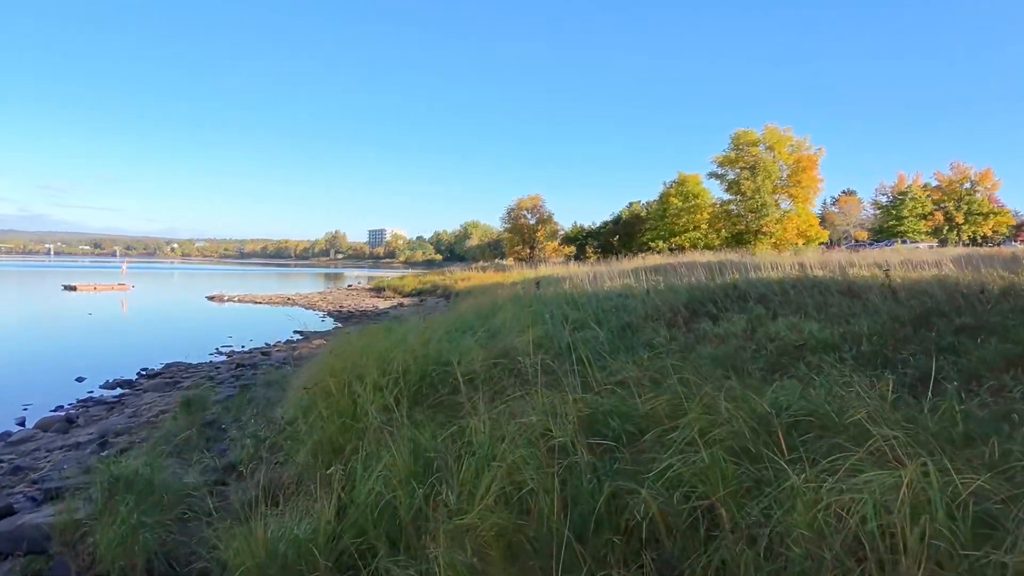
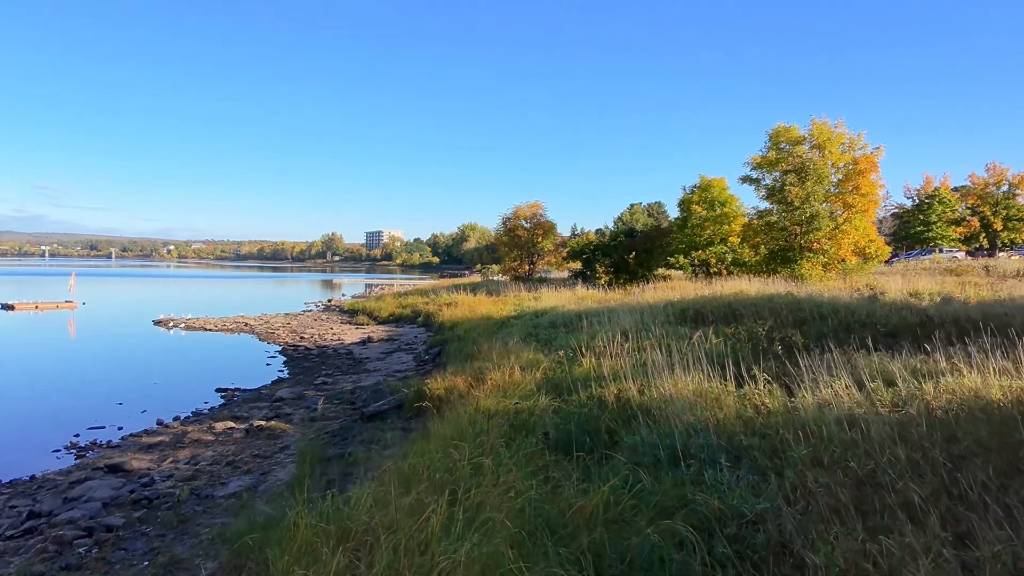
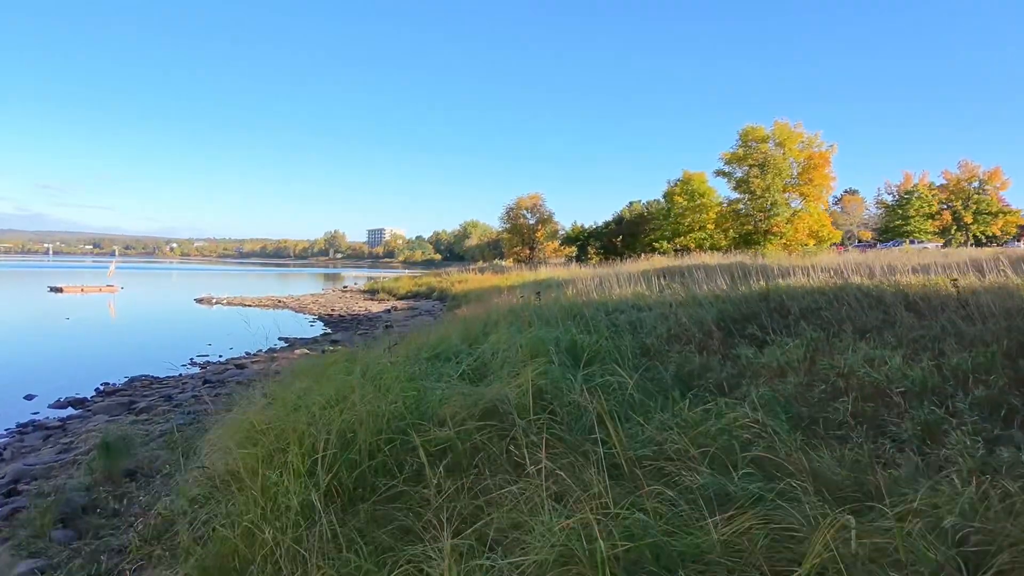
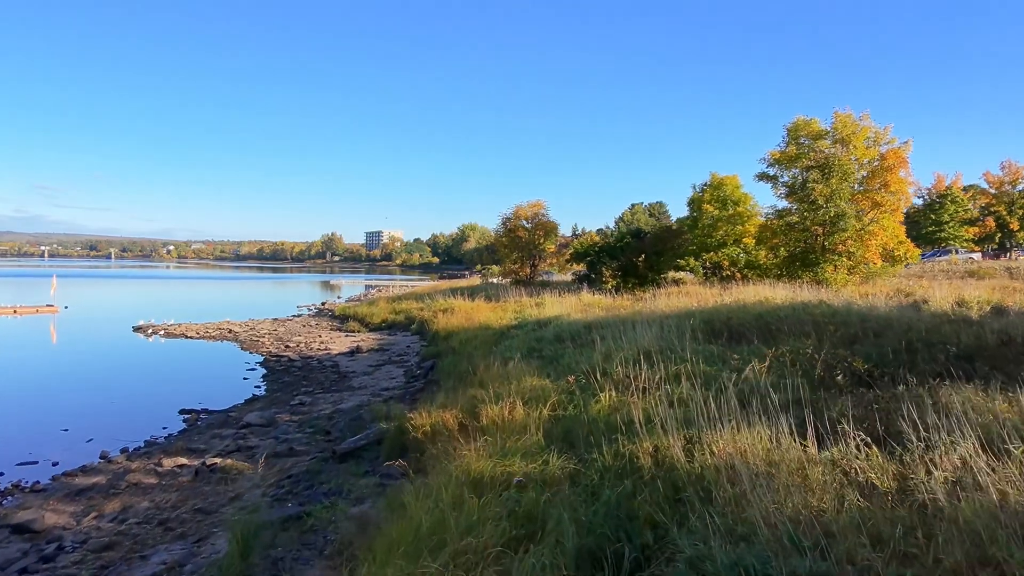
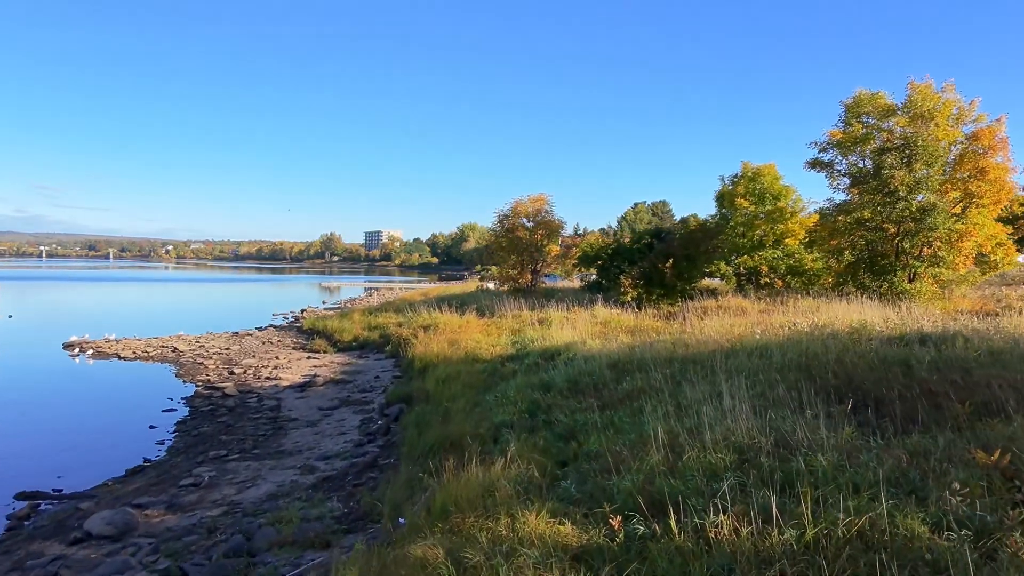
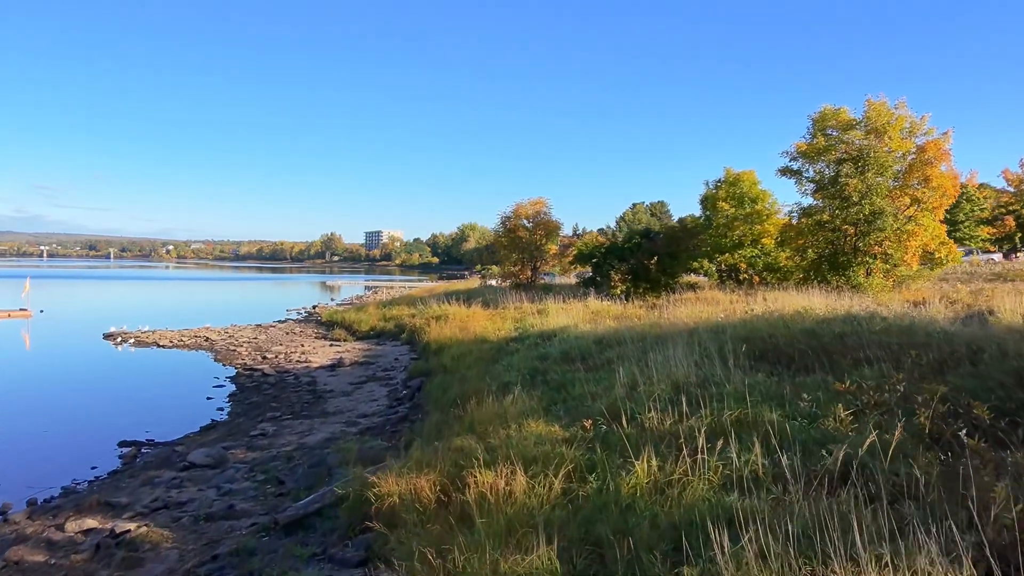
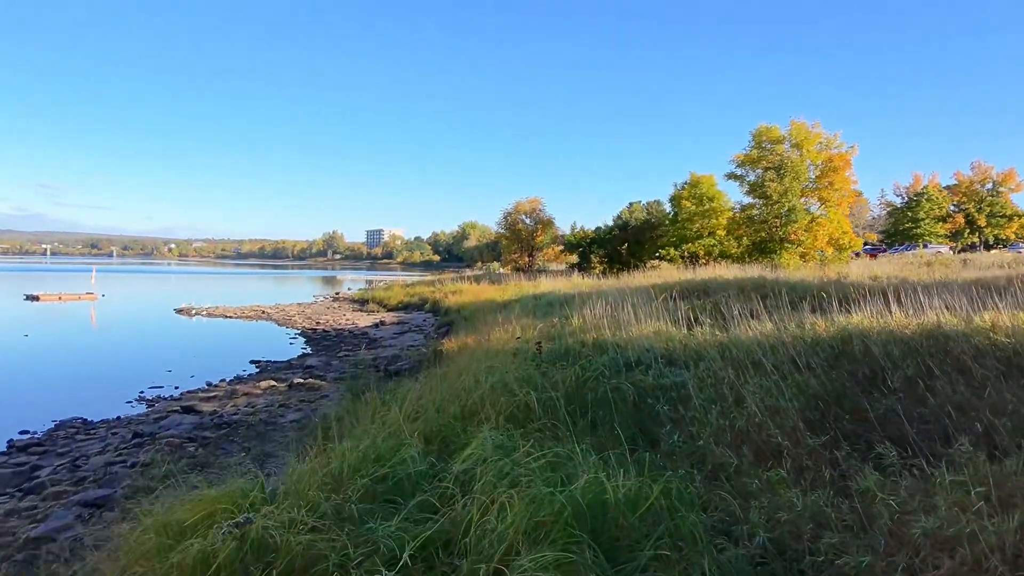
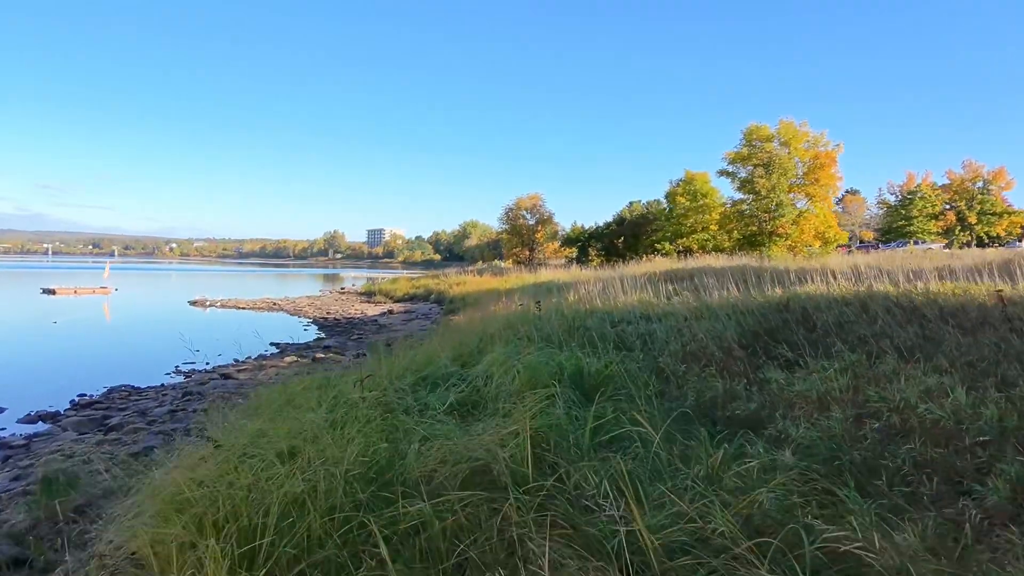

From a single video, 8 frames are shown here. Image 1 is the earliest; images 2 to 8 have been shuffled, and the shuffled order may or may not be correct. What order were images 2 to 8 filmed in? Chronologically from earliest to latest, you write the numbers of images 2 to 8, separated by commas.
3, 8, 7, 2, 4, 6, 5
